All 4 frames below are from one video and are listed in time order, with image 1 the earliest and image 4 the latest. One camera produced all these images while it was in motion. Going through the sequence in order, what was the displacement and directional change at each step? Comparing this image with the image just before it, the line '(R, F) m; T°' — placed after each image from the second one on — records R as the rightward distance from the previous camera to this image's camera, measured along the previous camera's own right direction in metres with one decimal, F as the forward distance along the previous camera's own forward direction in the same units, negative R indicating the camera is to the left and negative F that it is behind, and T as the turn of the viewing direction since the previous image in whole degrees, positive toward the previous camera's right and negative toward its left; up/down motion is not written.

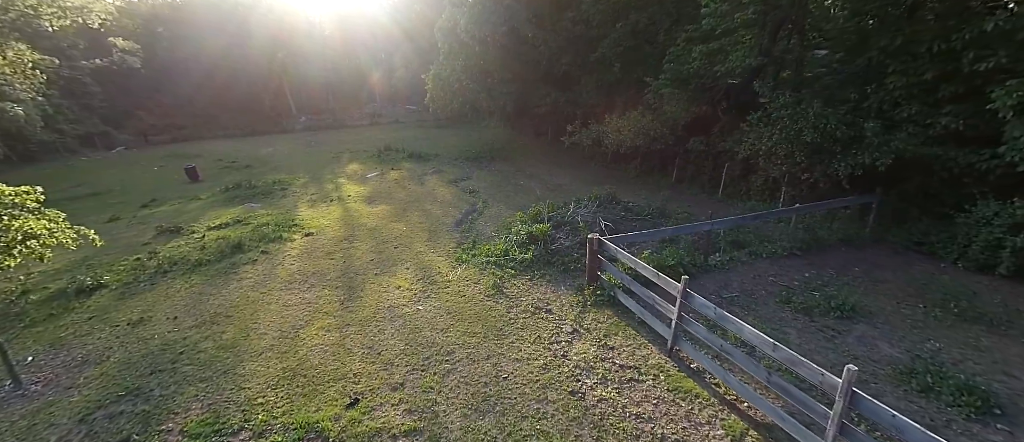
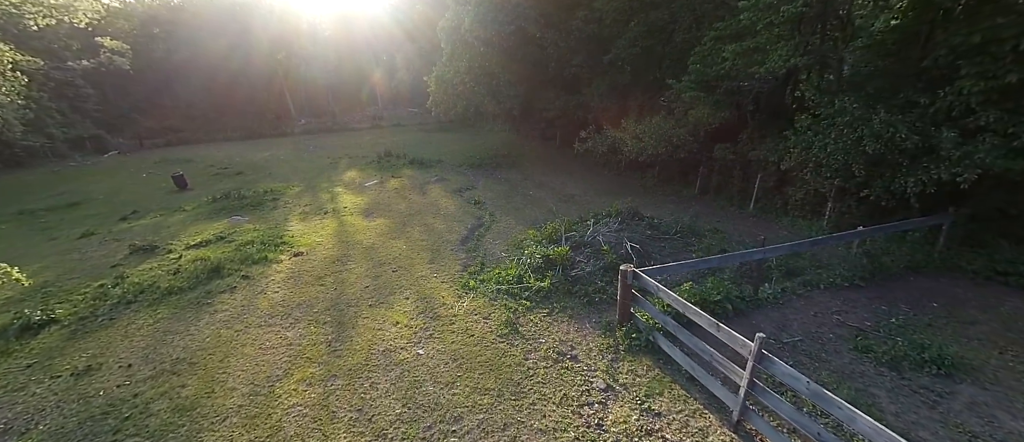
(-0.2, +0.7) m; 0°
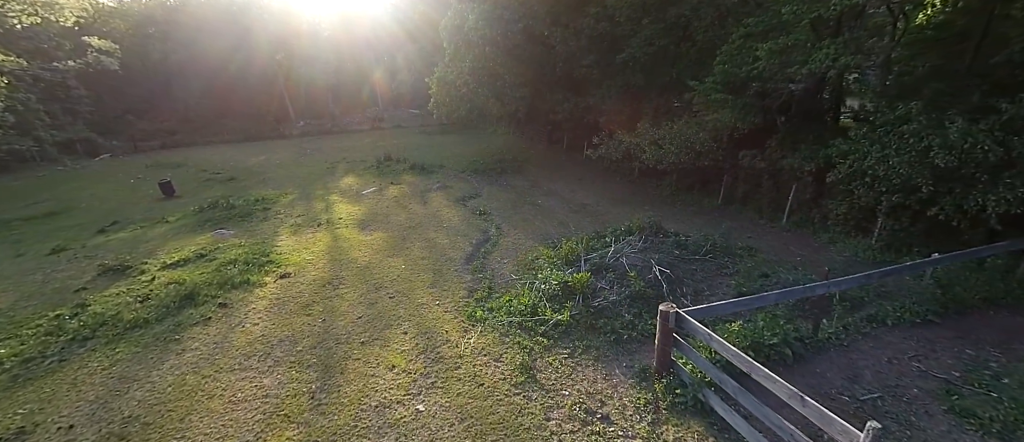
(-0.1, +0.7) m; 0°
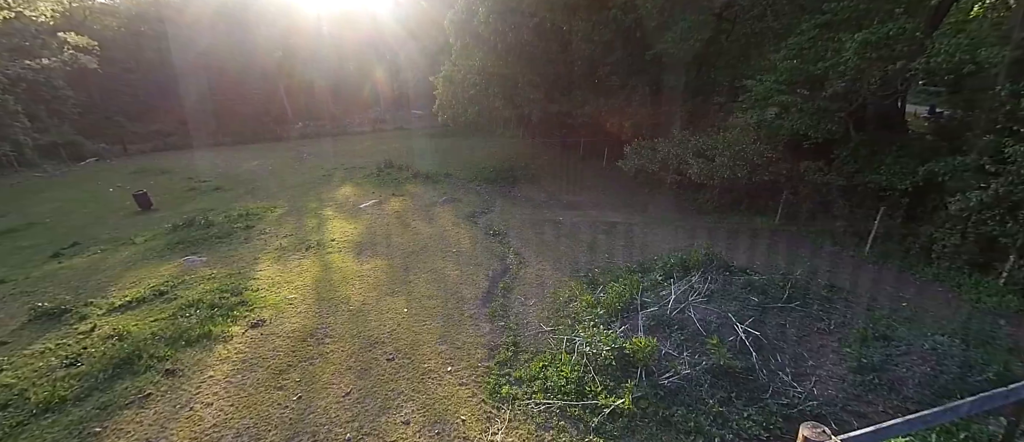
(-0.3, +1.2) m; 0°
